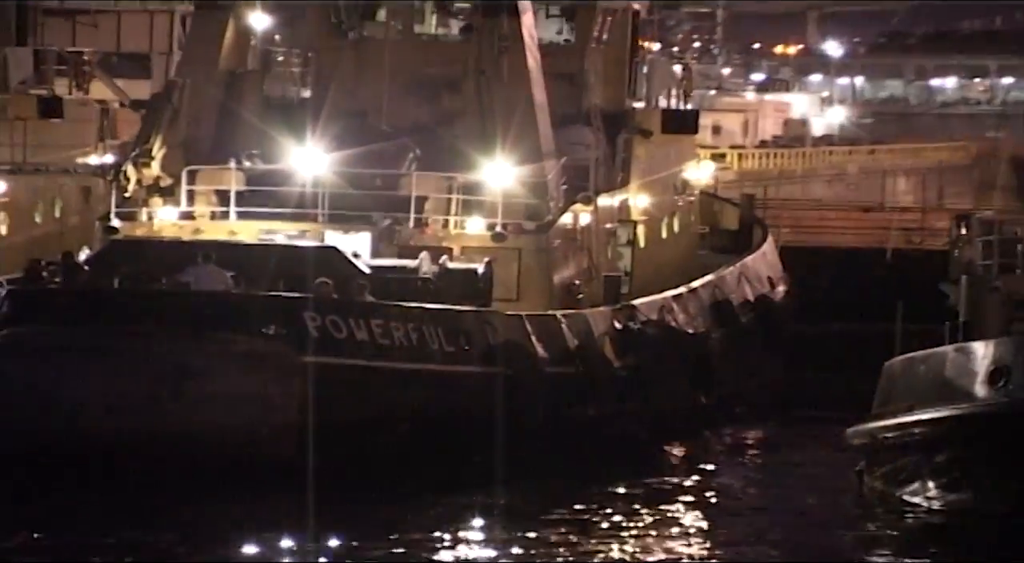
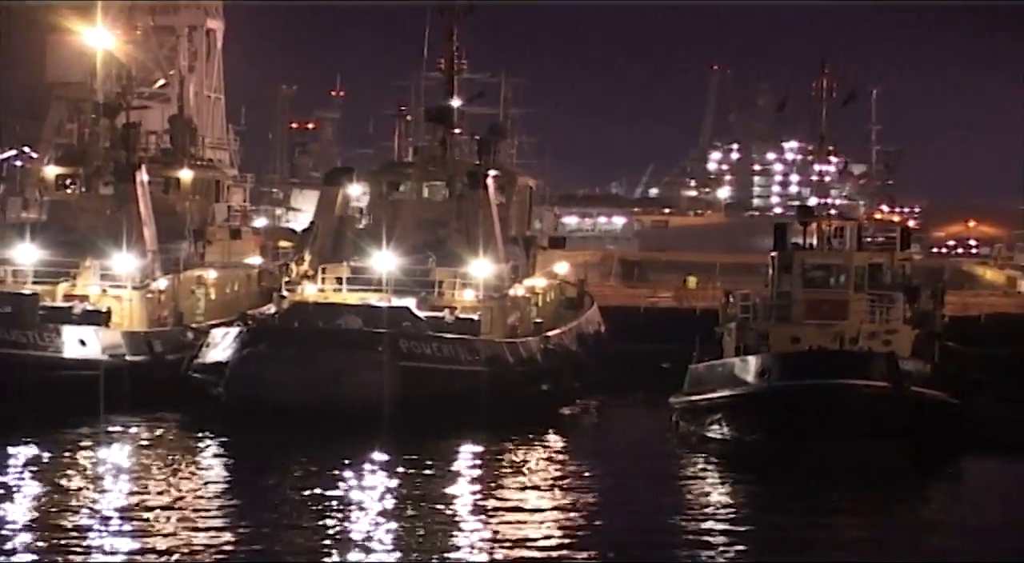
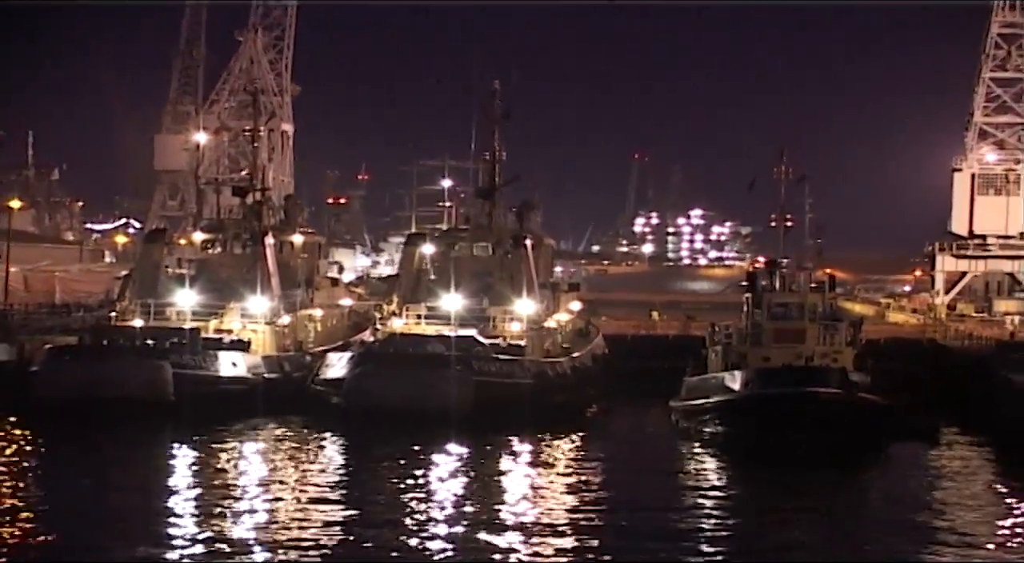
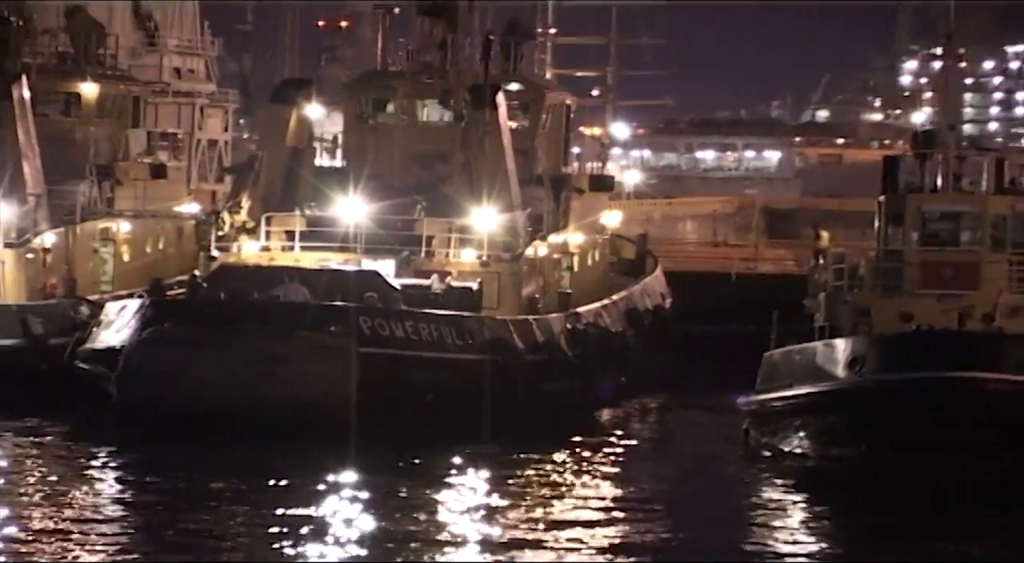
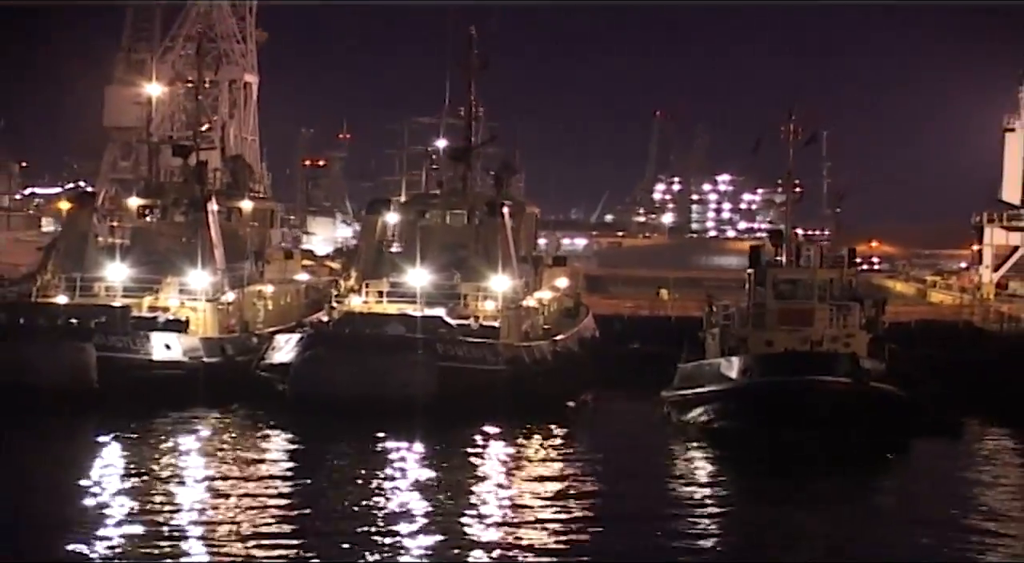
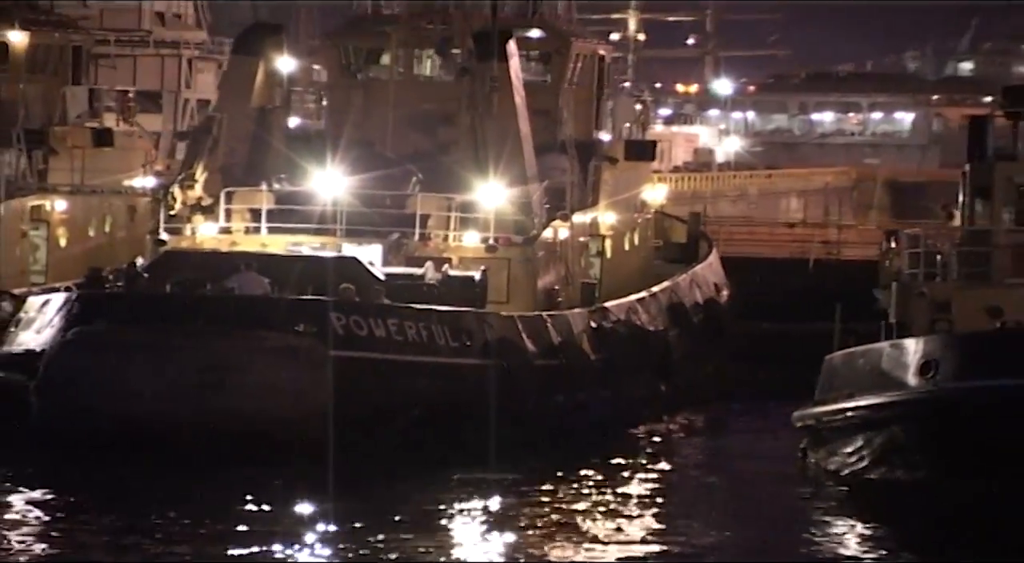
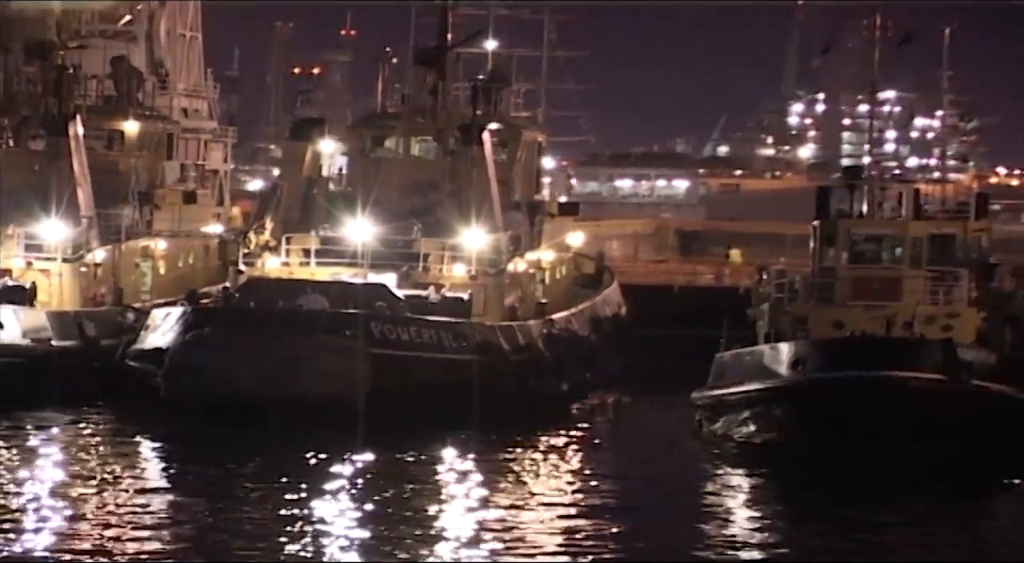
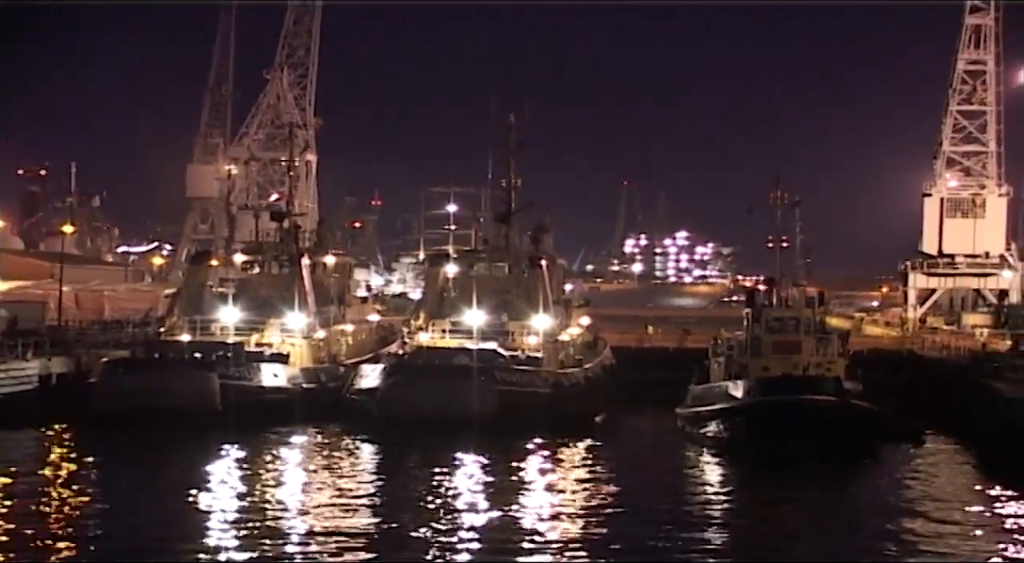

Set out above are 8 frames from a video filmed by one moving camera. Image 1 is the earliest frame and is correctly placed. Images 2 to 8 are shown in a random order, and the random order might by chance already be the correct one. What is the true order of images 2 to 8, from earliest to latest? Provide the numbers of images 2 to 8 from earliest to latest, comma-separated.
6, 4, 7, 2, 5, 3, 8
